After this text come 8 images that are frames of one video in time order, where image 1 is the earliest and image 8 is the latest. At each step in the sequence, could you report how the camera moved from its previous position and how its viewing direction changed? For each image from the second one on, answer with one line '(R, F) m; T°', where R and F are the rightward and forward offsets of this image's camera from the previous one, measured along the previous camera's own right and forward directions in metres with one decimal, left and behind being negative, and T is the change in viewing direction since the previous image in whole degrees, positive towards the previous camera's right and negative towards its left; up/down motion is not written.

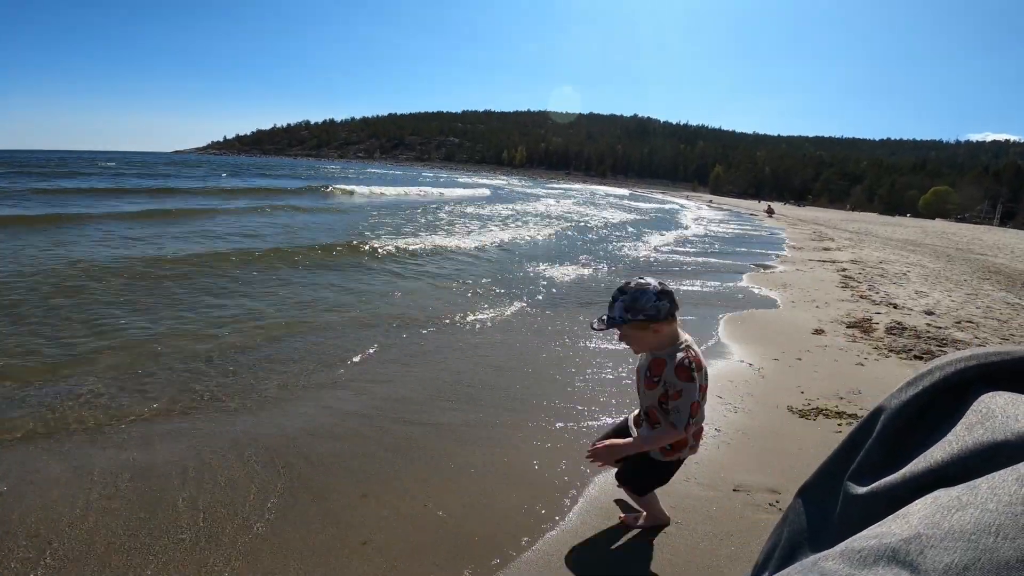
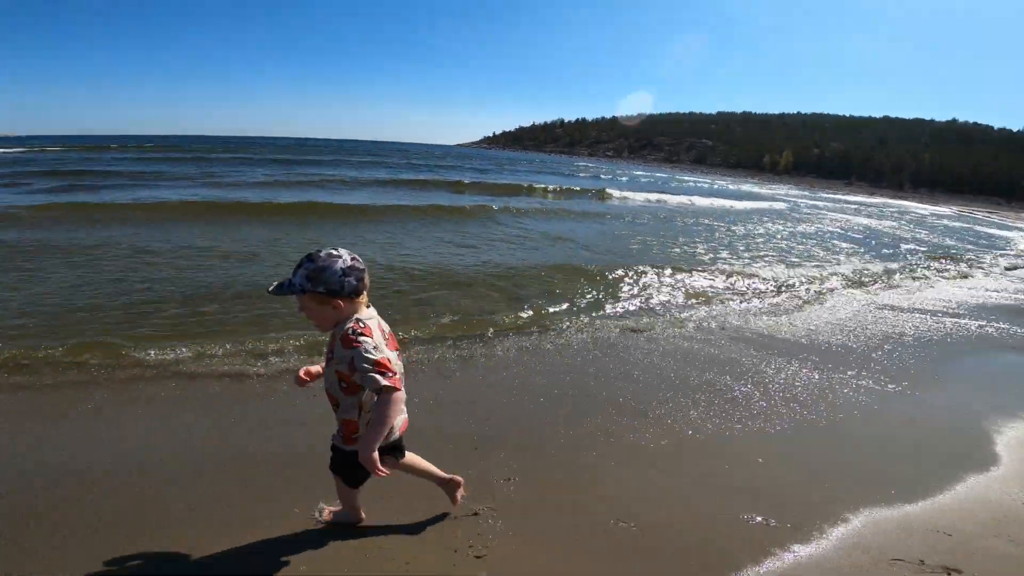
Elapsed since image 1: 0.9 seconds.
(-0.1, -0.2) m; -25°
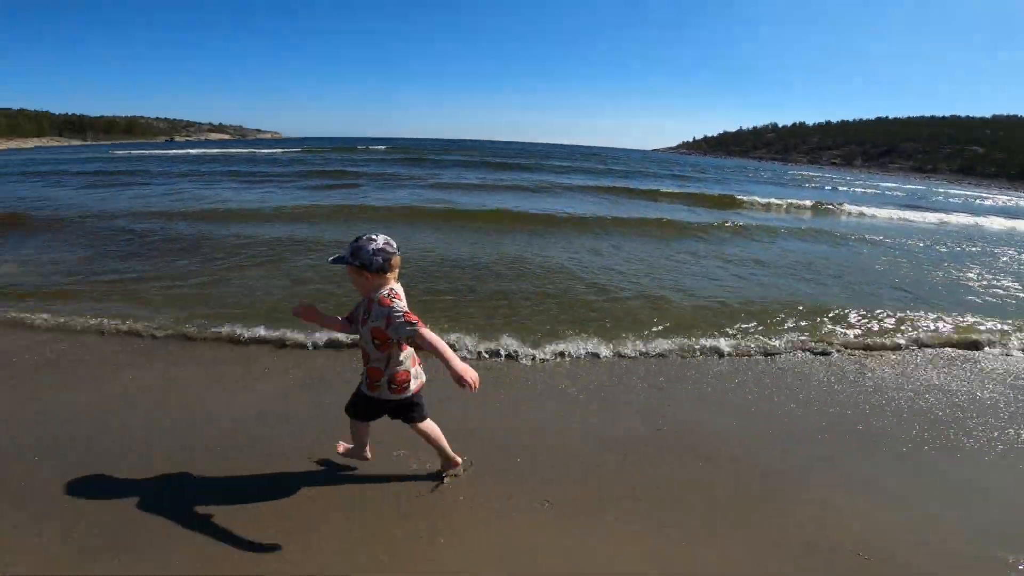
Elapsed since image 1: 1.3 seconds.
(-0.2, 0.0) m; -20°
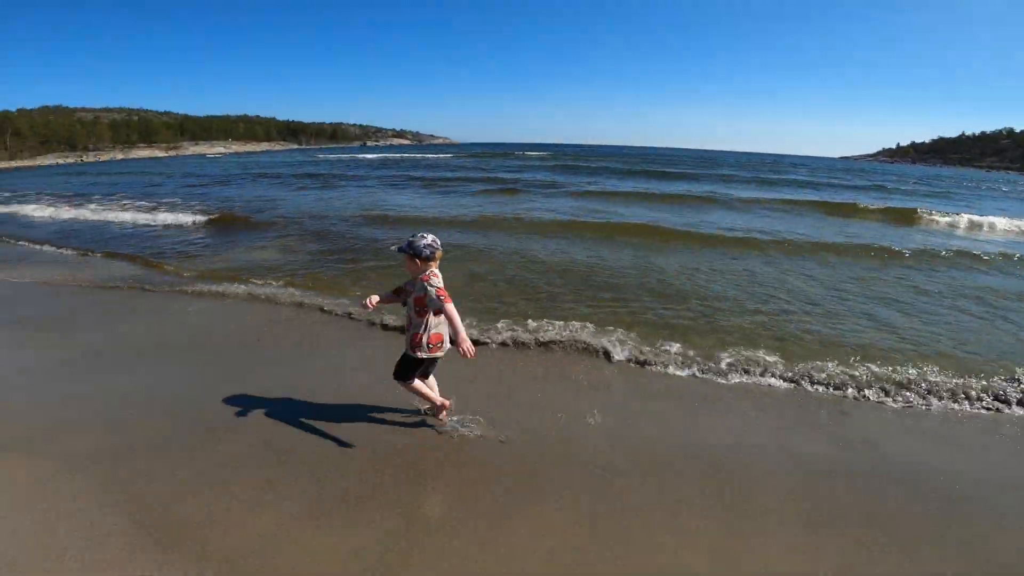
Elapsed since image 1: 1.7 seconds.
(-0.1, 0.0) m; -16°
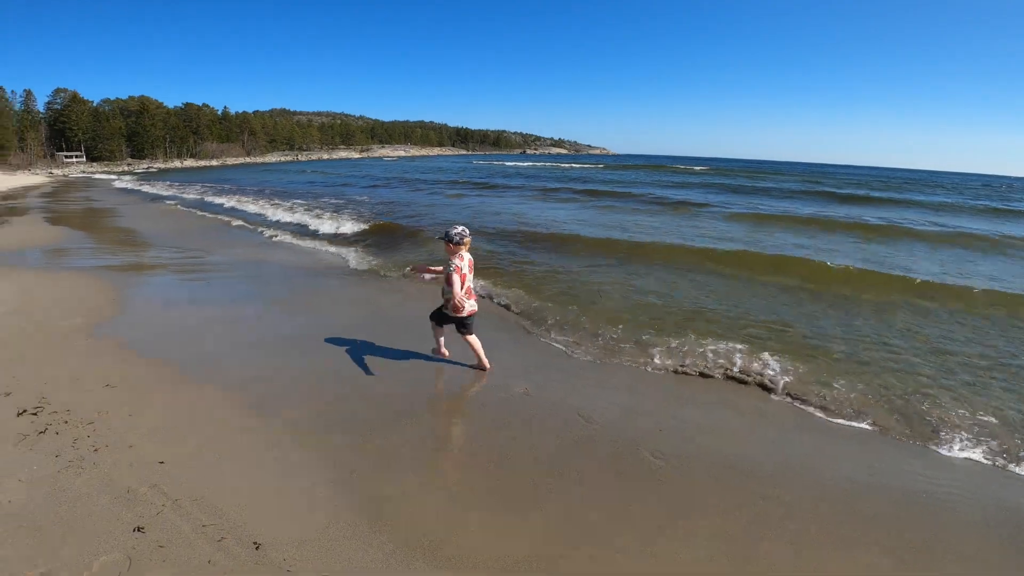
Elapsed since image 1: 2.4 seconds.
(-0.1, 0.0) m; -15°
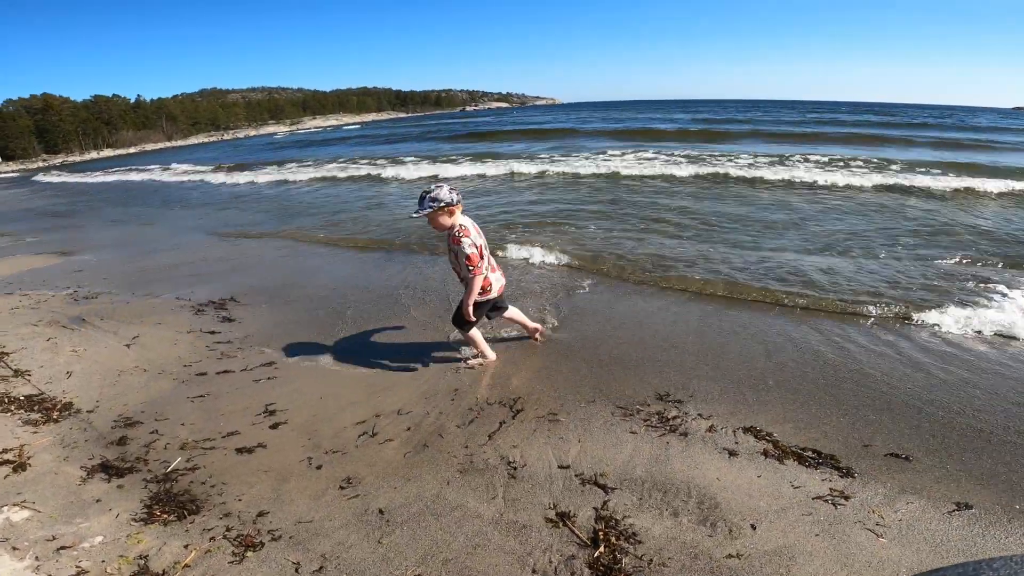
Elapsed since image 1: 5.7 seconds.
(+0.7, +0.1) m; -3°
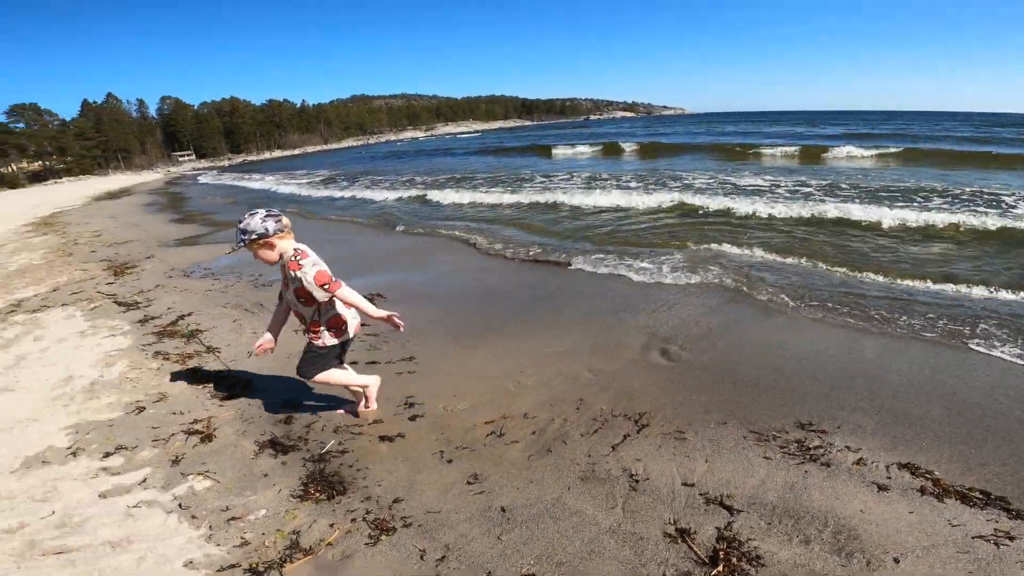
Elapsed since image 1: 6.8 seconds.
(-0.9, -0.2) m; -4°
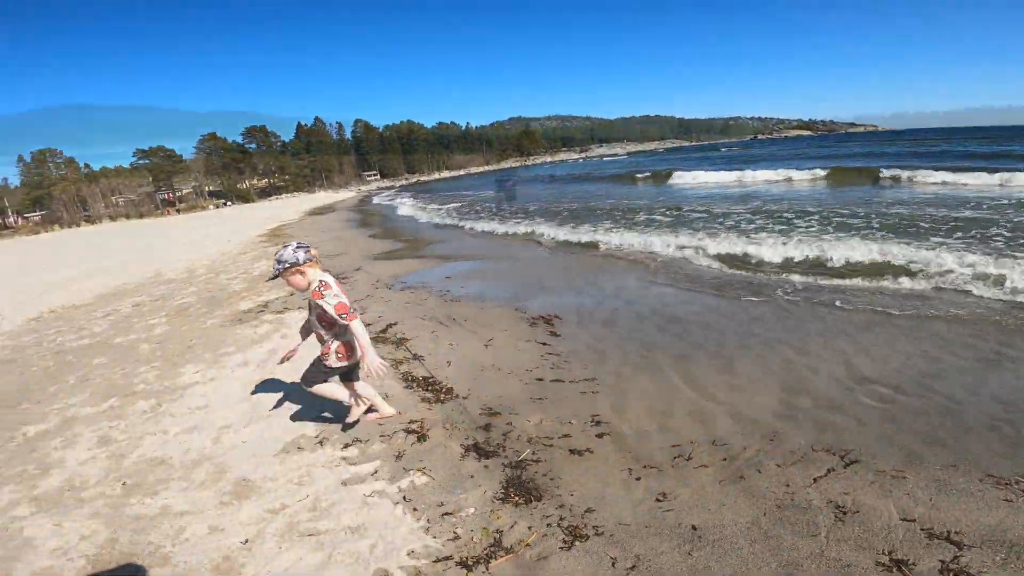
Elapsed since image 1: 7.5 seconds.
(-1.4, -0.2) m; -6°
